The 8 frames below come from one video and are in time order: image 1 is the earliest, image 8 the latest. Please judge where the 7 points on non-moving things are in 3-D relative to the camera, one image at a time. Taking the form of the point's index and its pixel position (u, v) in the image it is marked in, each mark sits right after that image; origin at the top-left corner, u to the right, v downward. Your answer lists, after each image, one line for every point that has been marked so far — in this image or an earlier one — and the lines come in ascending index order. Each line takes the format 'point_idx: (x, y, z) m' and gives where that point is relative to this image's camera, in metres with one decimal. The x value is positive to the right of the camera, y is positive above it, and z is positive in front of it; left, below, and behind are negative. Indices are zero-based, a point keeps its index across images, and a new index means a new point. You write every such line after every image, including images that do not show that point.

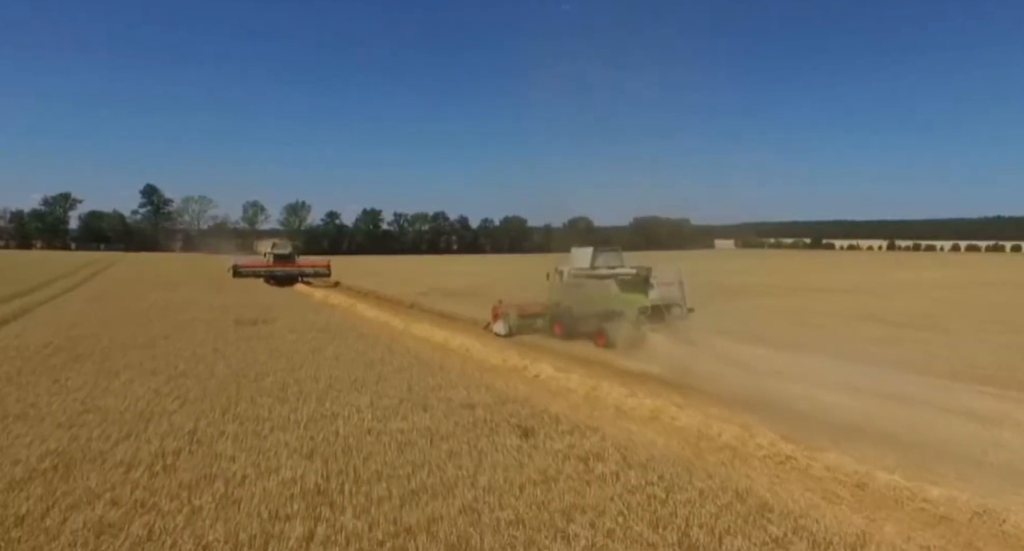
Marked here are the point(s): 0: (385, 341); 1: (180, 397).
0: (-3.1, -1.7, +15.9) m
1: (-4.8, -1.8, +9.2) m
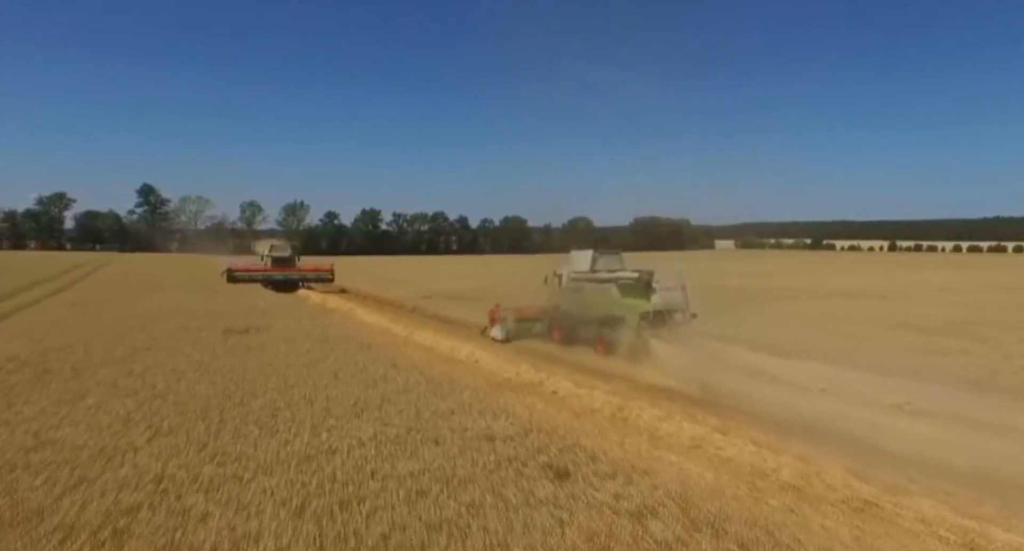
0: (-2.8, -1.8, +14.7) m
1: (-4.5, -1.9, +7.9) m
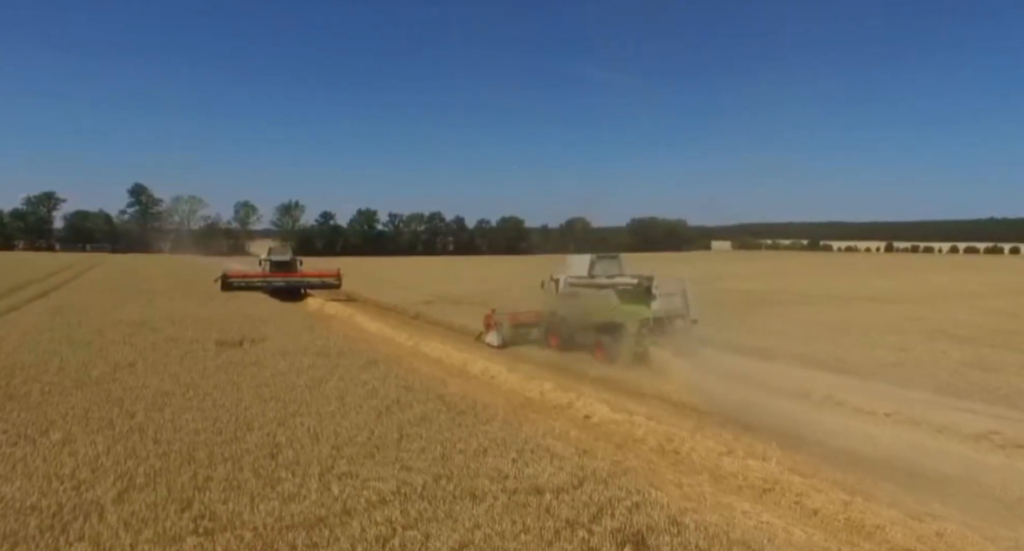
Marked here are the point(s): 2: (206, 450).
0: (-2.4, -2.0, +13.3) m
1: (-4.0, -2.1, +6.5) m
2: (-3.6, -2.1, +7.6) m
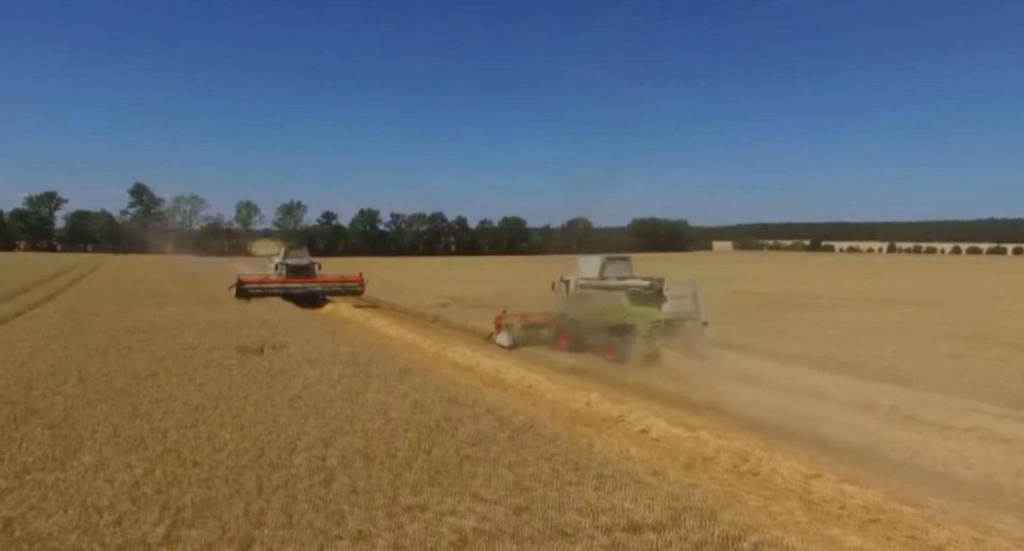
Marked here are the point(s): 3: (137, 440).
0: (-1.6, -2.1, +12.6) m
1: (-3.1, -2.1, +5.8) m
2: (-2.8, -2.1, +6.9) m
3: (-4.7, -2.0, +8.0) m
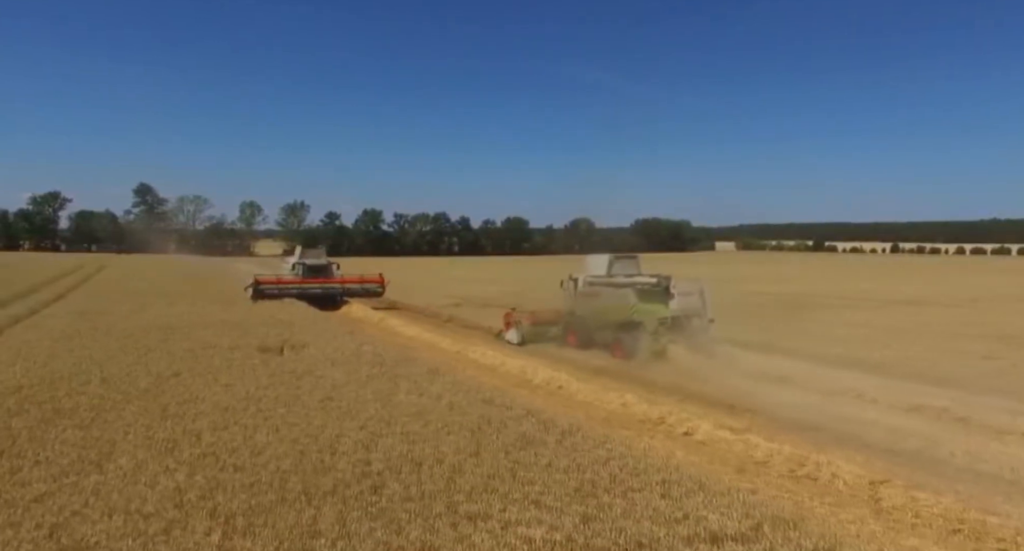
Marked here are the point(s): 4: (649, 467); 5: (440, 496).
0: (-1.0, -2.0, +12.3) m
1: (-2.5, -2.1, +5.5) m
2: (-2.2, -2.1, +6.6) m
3: (-4.1, -2.0, +7.6) m
4: (+1.5, -2.1, +7.1) m
5: (-0.7, -2.1, +6.2) m
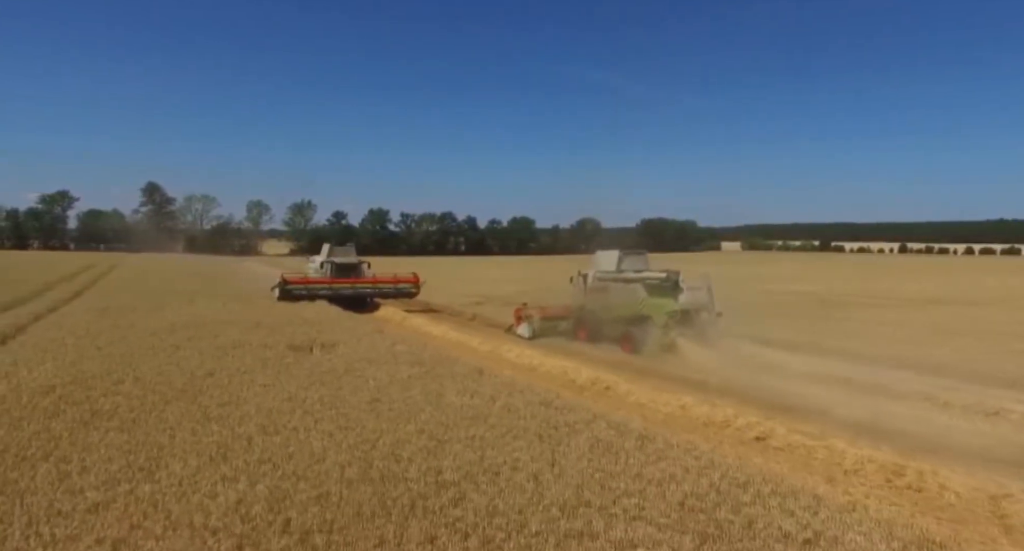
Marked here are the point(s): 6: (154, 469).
0: (-0.1, -1.9, +11.7) m
1: (-1.7, -2.0, +4.9) m
2: (-1.3, -2.0, +6.0) m
3: (-3.2, -1.9, +7.0) m
4: (+2.4, -2.1, +6.5) m
5: (+0.2, -2.0, +5.6) m
6: (-3.5, -1.9, +6.3) m
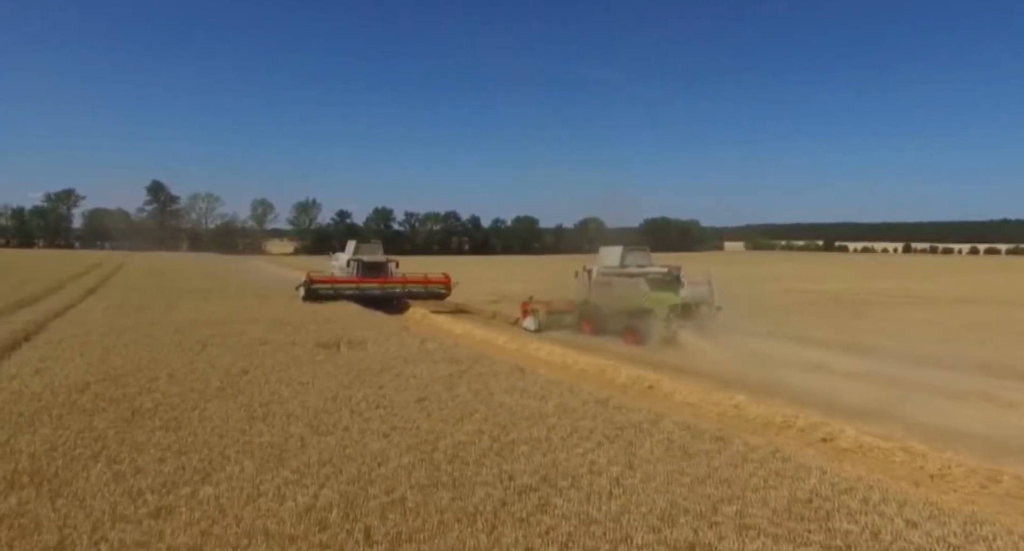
0: (+0.7, -1.8, +11.2) m
1: (-0.9, -1.9, +4.5) m
2: (-0.6, -1.9, +5.5) m
3: (-2.4, -1.8, +6.6) m
4: (+3.1, -2.0, +6.1) m
5: (+0.9, -1.9, +5.1) m
6: (-2.8, -1.8, +5.9) m
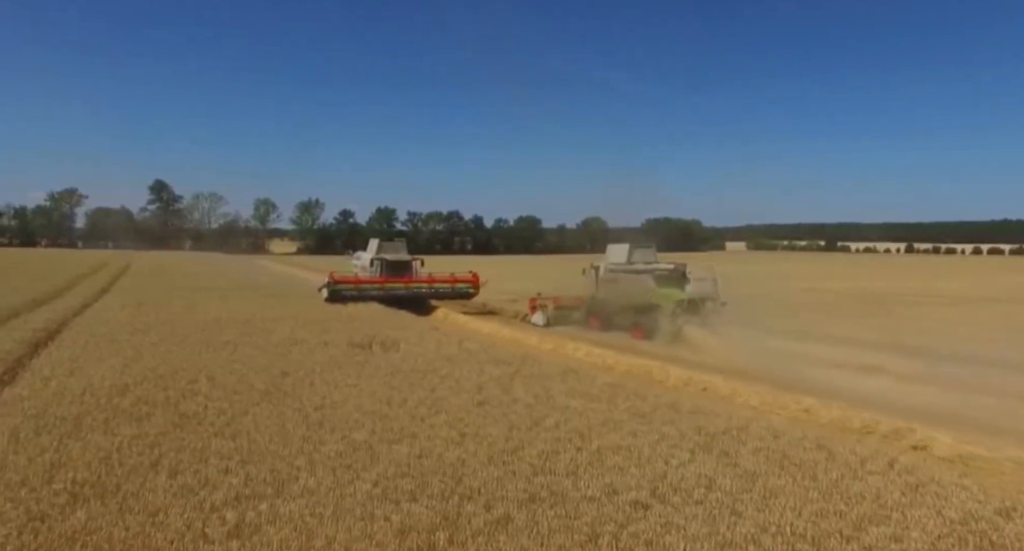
0: (+1.6, -1.8, +10.6) m
1: (0.0, -1.8, +3.9) m
2: (+0.3, -1.8, +4.9) m
3: (-1.5, -1.7, +6.0) m
4: (+4.0, -1.9, +5.5) m
5: (+1.8, -1.9, +4.5) m
6: (-1.9, -1.7, +5.3) m
